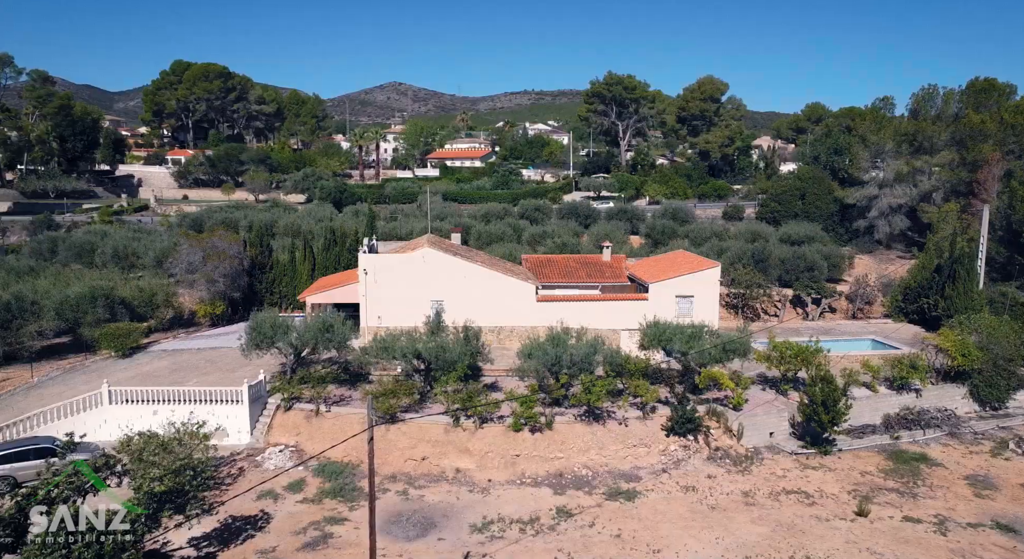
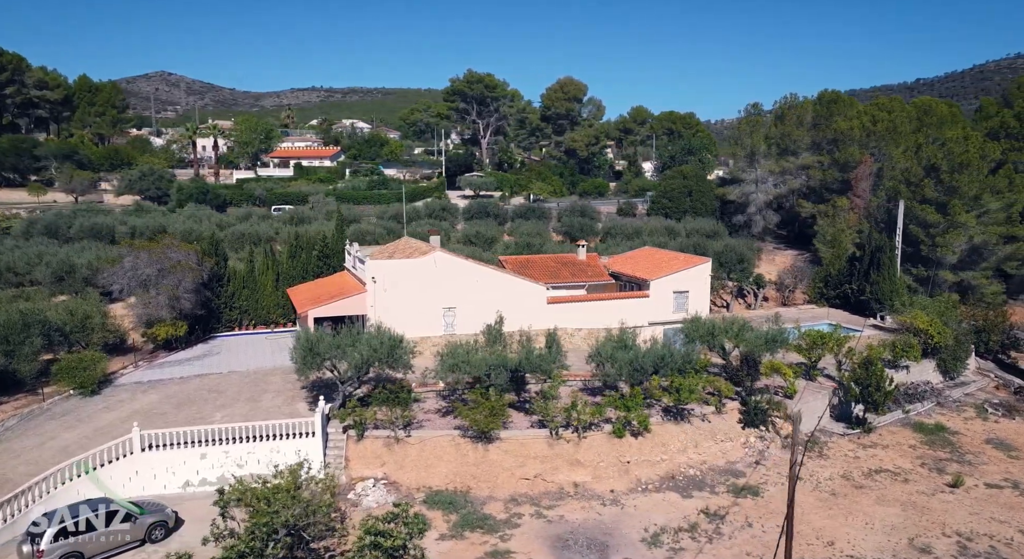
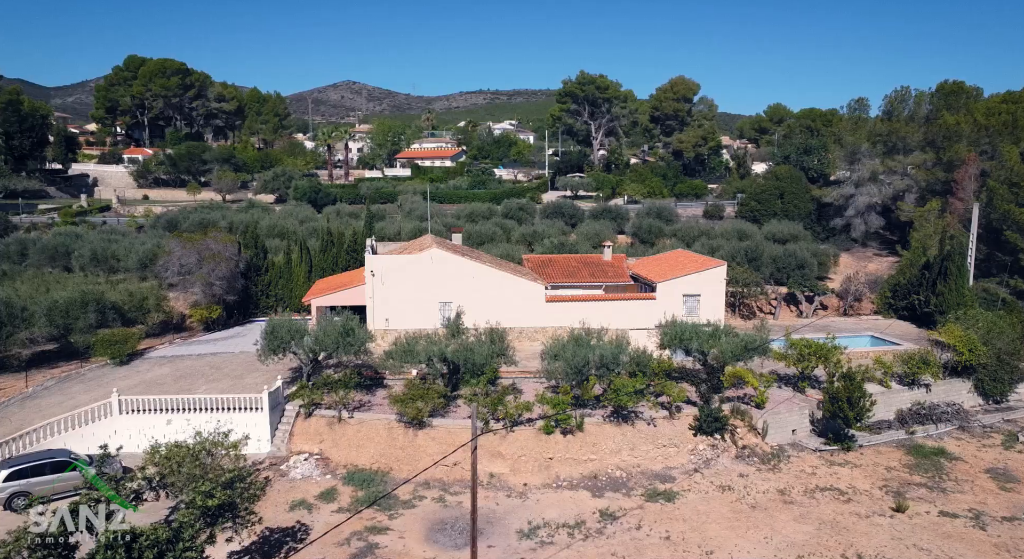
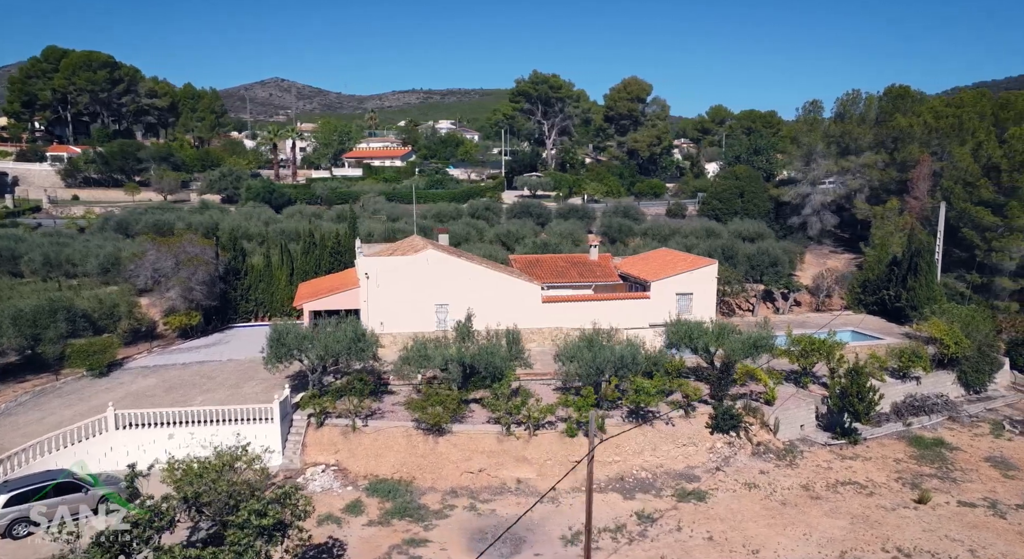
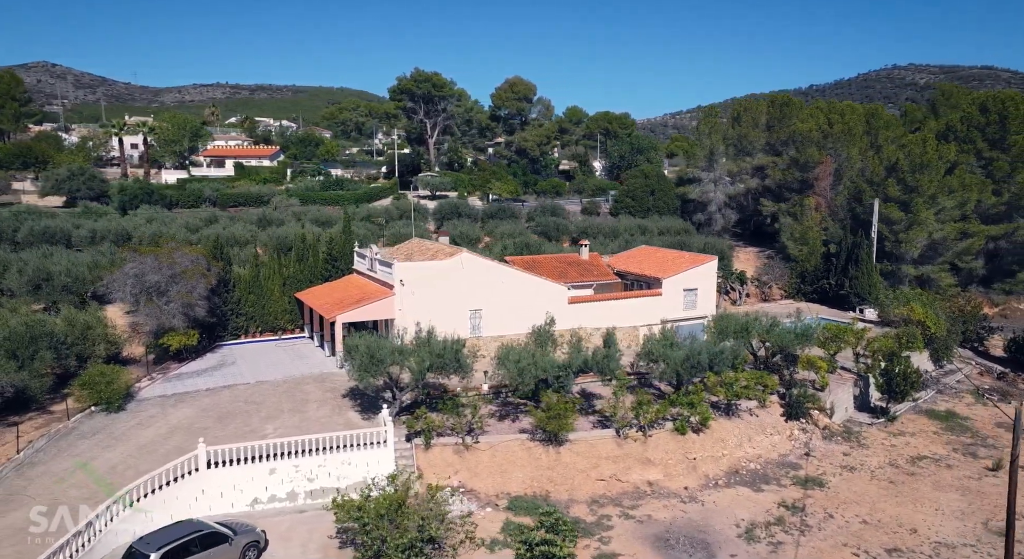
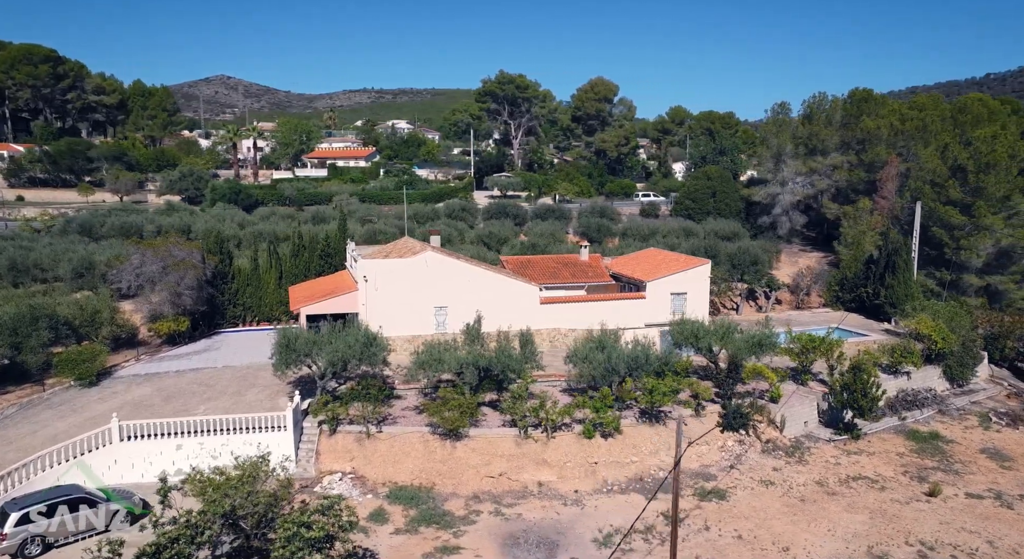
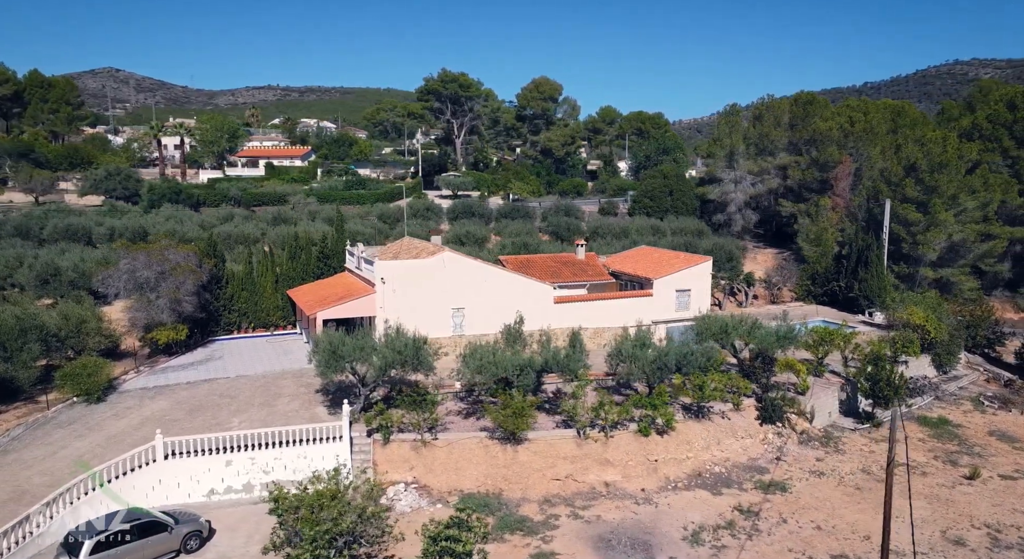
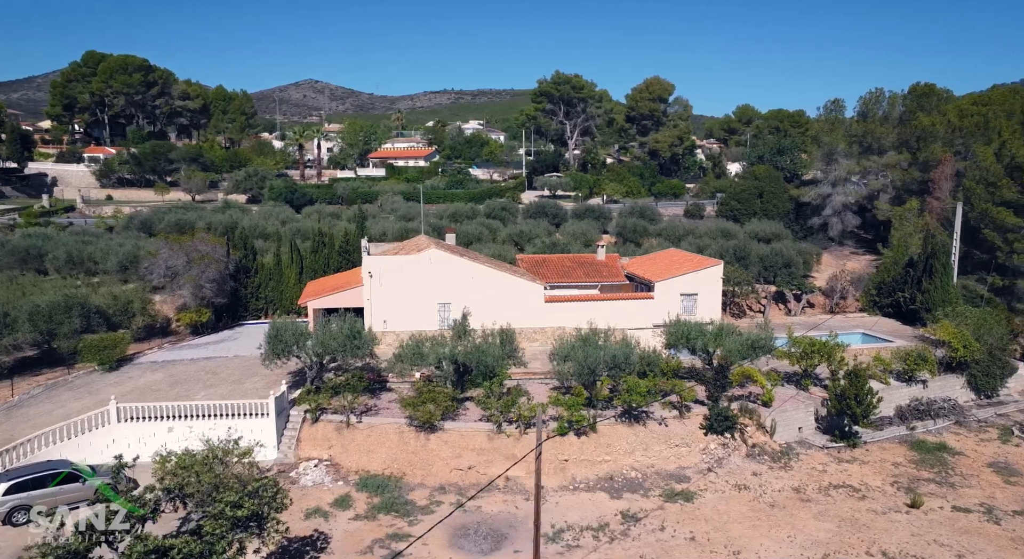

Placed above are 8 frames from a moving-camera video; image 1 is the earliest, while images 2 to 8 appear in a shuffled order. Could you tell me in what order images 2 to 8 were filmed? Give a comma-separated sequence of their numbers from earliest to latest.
3, 8, 4, 6, 2, 7, 5
